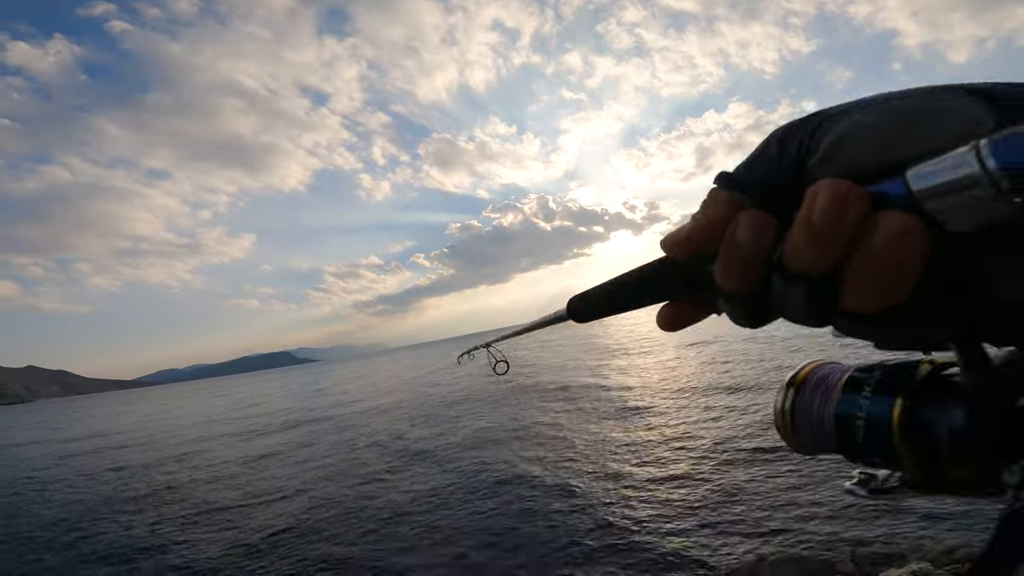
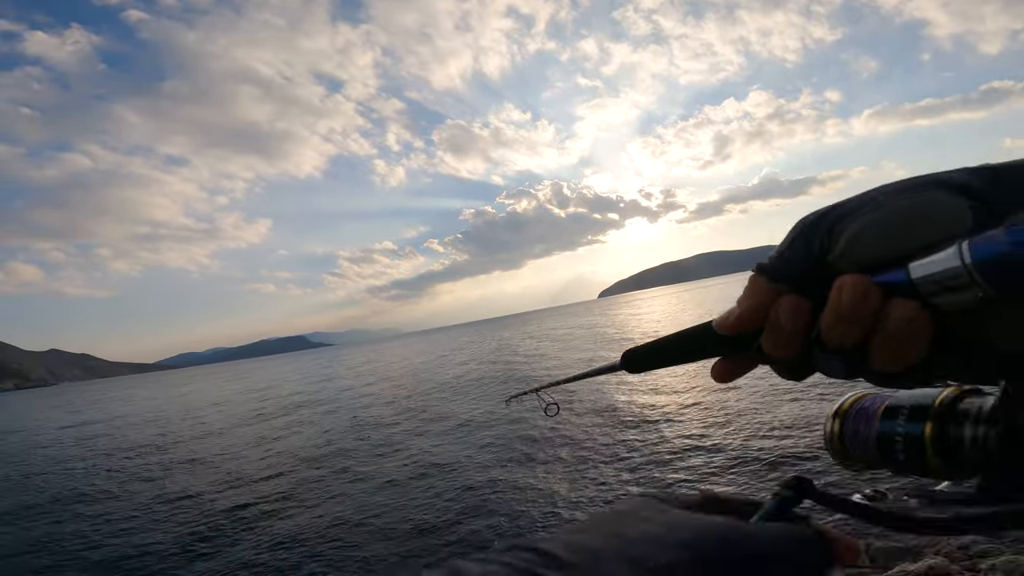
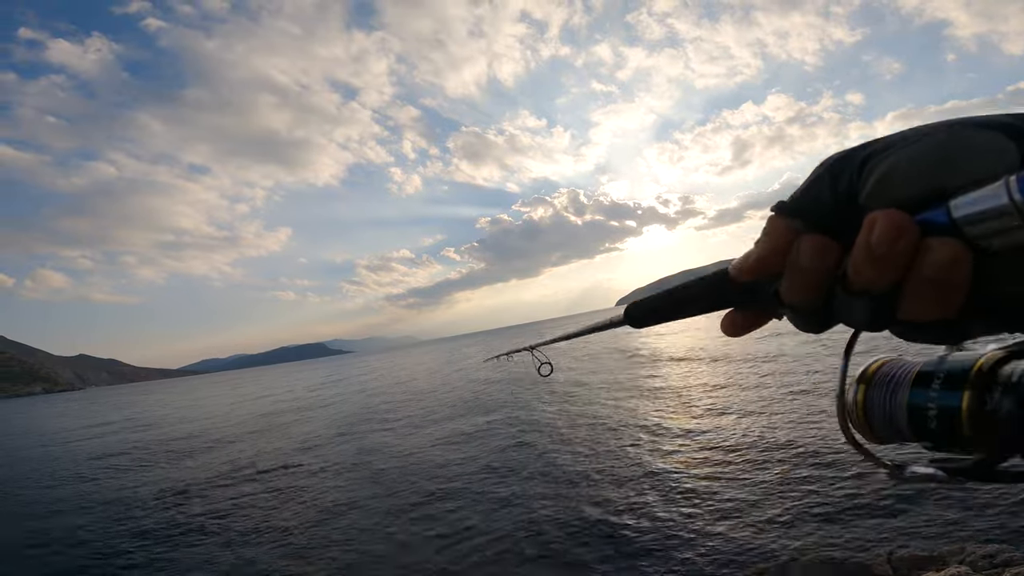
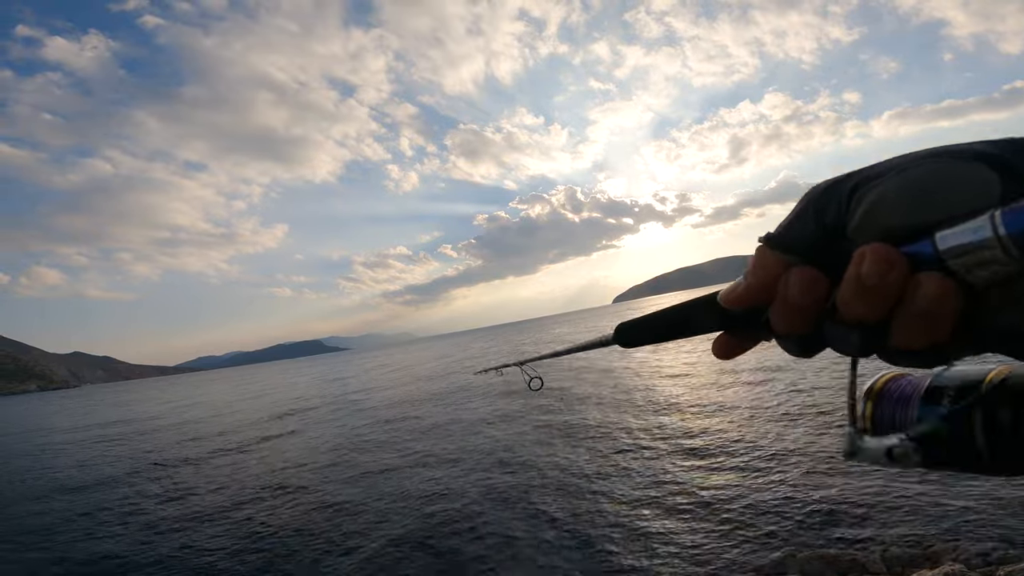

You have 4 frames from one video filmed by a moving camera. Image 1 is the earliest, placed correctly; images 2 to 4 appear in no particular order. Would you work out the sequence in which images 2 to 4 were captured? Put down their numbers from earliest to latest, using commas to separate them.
2, 4, 3
